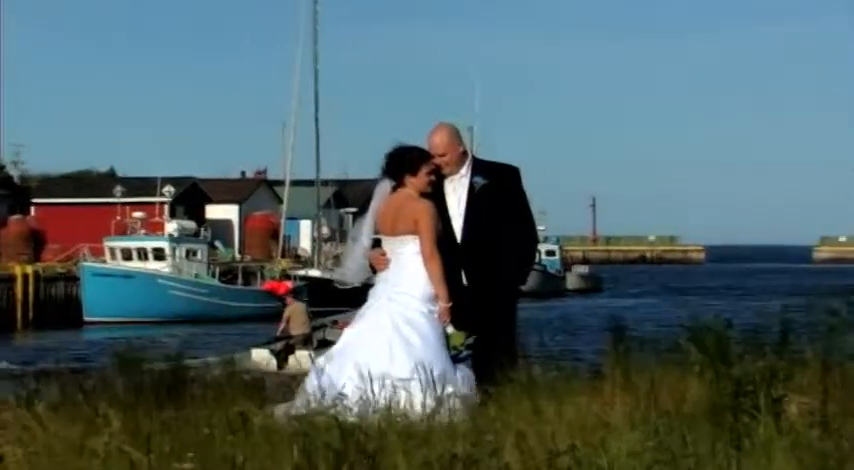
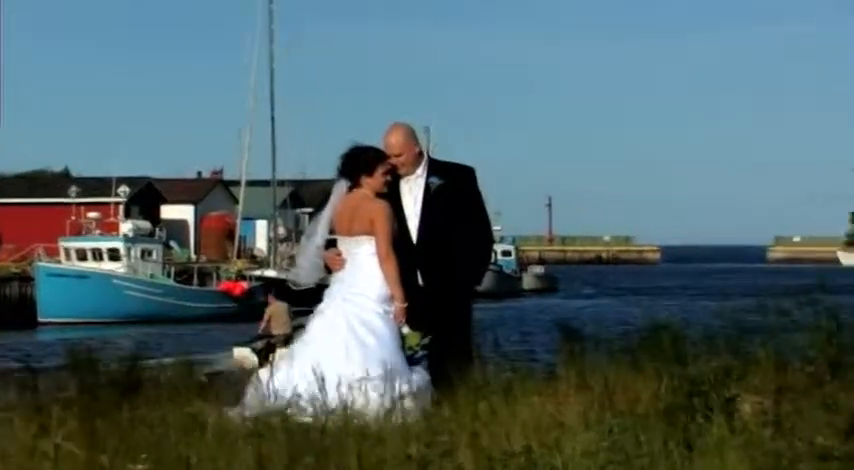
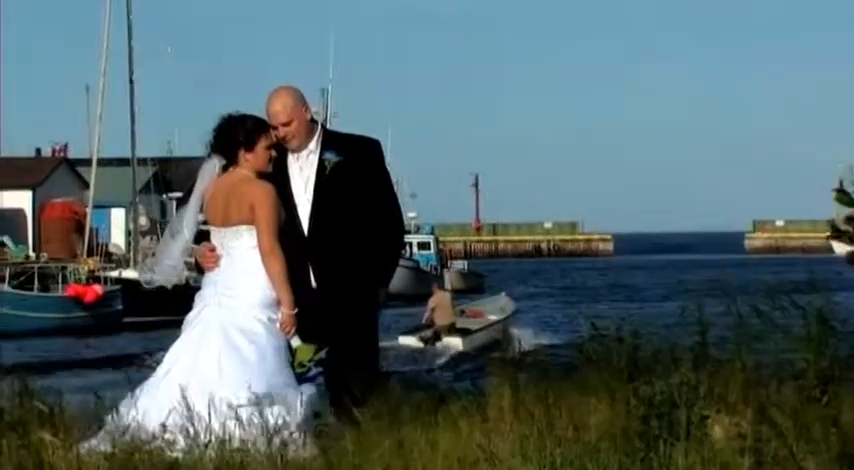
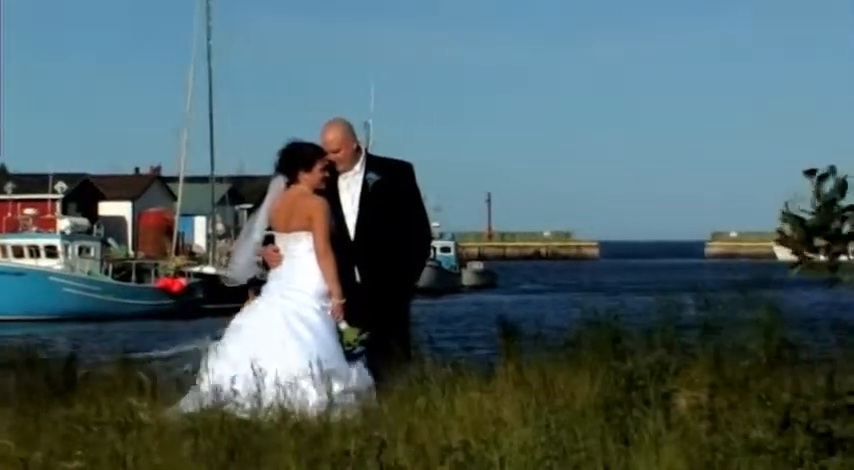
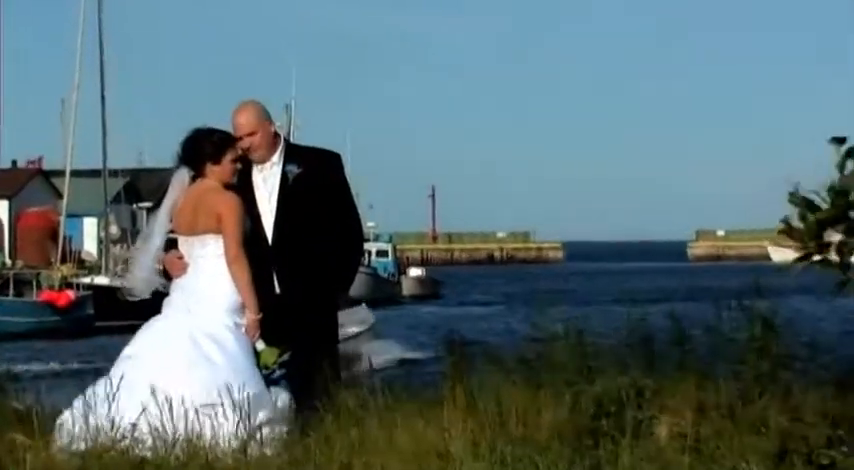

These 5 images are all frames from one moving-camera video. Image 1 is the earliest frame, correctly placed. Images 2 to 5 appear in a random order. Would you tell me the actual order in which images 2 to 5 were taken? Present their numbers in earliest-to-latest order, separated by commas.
2, 4, 5, 3
